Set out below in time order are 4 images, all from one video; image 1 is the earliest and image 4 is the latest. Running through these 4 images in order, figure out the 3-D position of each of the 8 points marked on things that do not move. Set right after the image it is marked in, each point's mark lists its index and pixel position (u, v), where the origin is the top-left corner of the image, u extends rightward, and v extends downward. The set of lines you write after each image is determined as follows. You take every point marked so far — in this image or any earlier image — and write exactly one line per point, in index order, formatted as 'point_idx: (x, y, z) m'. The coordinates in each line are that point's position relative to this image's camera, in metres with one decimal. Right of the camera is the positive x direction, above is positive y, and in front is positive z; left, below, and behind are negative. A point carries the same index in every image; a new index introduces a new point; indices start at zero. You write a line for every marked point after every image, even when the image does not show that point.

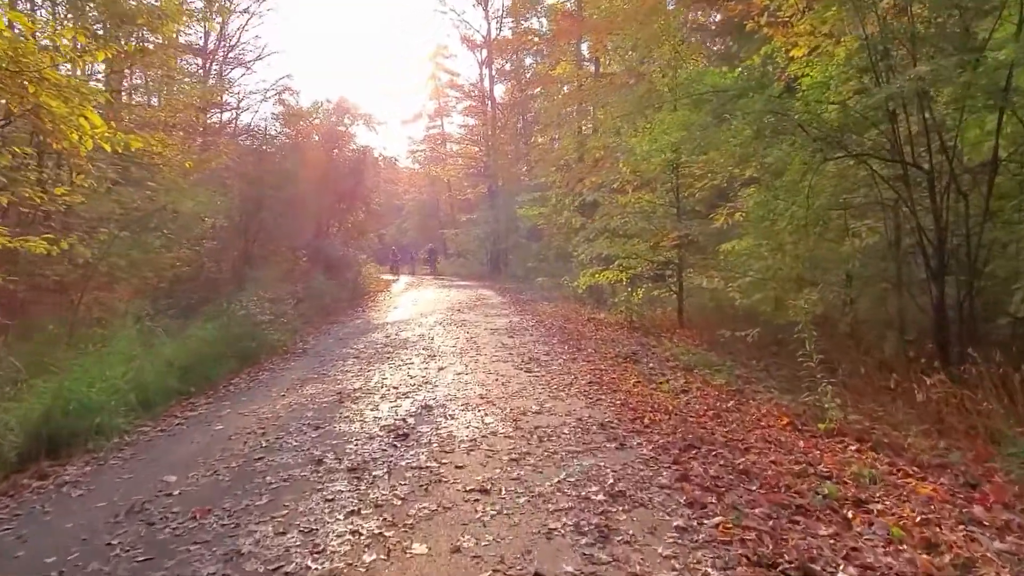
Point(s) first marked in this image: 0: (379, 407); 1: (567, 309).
0: (-1.2, -1.1, +6.8) m
1: (+1.3, -0.5, +17.1) m
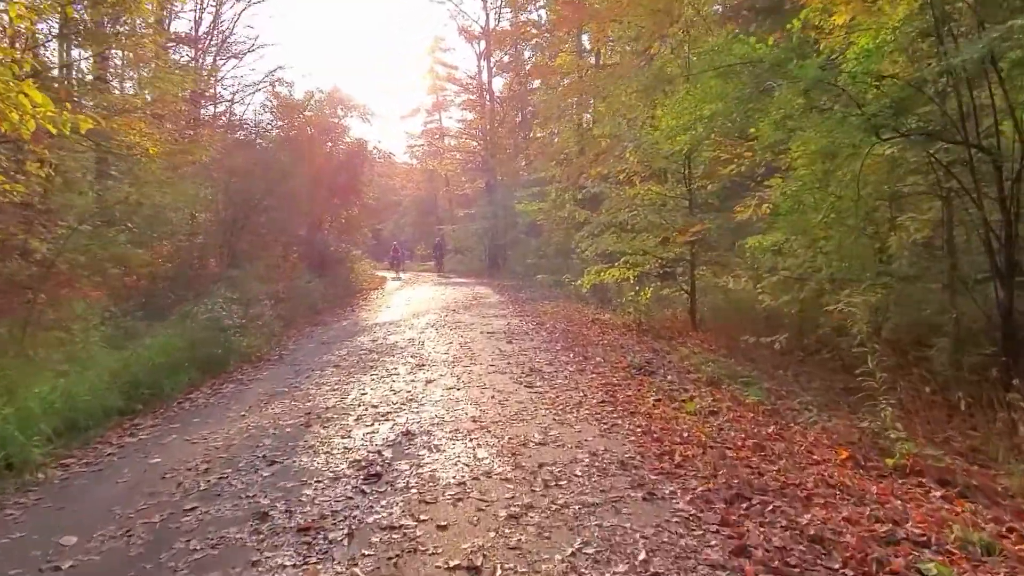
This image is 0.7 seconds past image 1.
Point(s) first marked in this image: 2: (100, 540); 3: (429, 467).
0: (-1.2, -1.1, +5.7) m
1: (+1.2, -0.5, +16.0) m
2: (-2.1, -1.3, +3.8) m
3: (-0.5, -1.1, +4.6) m
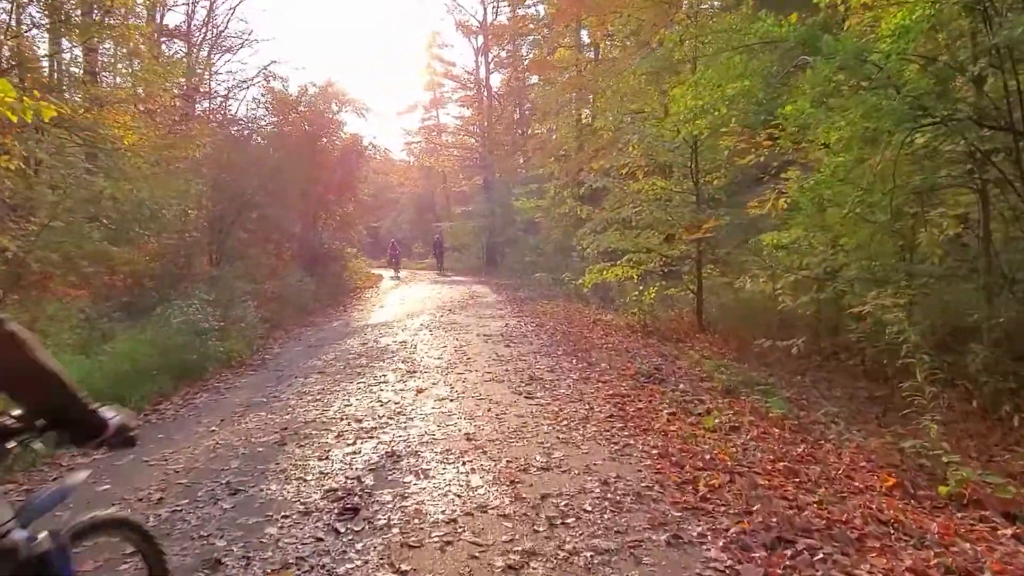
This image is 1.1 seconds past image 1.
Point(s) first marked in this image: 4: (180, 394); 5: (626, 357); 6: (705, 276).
0: (-1.2, -1.1, +5.0) m
1: (+1.2, -0.5, +15.4) m
2: (-2.1, -1.3, +3.2) m
3: (-0.5, -1.1, +4.0) m
4: (-3.4, -1.1, +7.5) m
5: (+1.3, -0.8, +8.7) m
6: (+3.3, +0.2, +12.7) m
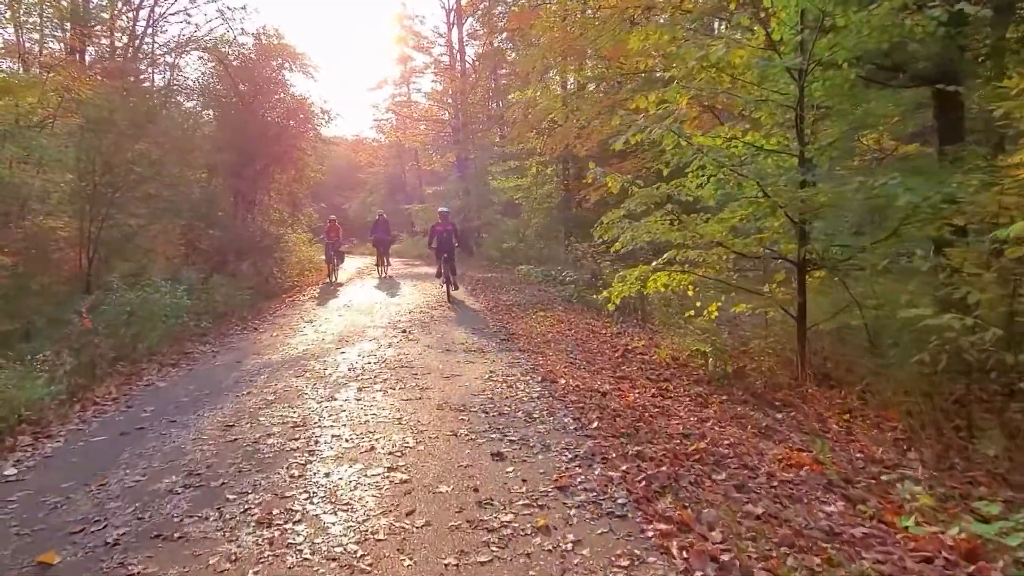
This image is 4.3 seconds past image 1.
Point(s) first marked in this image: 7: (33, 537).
0: (-1.1, -1.5, 0.0) m
1: (+1.0, -0.6, +10.4) m
2: (-1.9, -1.8, -1.8) m
3: (-0.4, -1.6, -0.9) m
4: (-3.3, -1.4, +2.4) m
5: (+1.3, -1.1, +3.8) m
6: (+3.2, 0.0, +7.9) m
7: (-2.5, -1.3, +3.9) m
